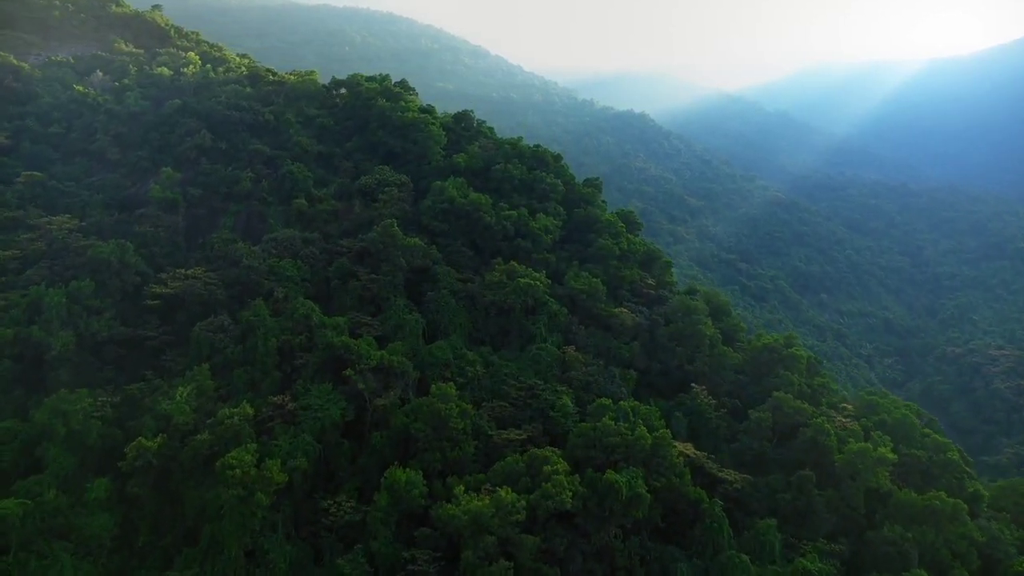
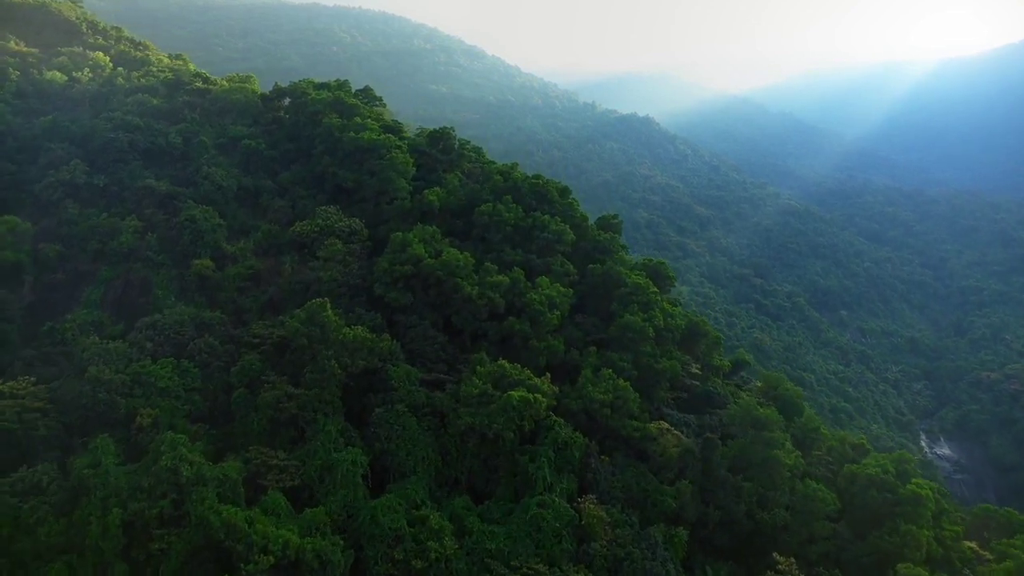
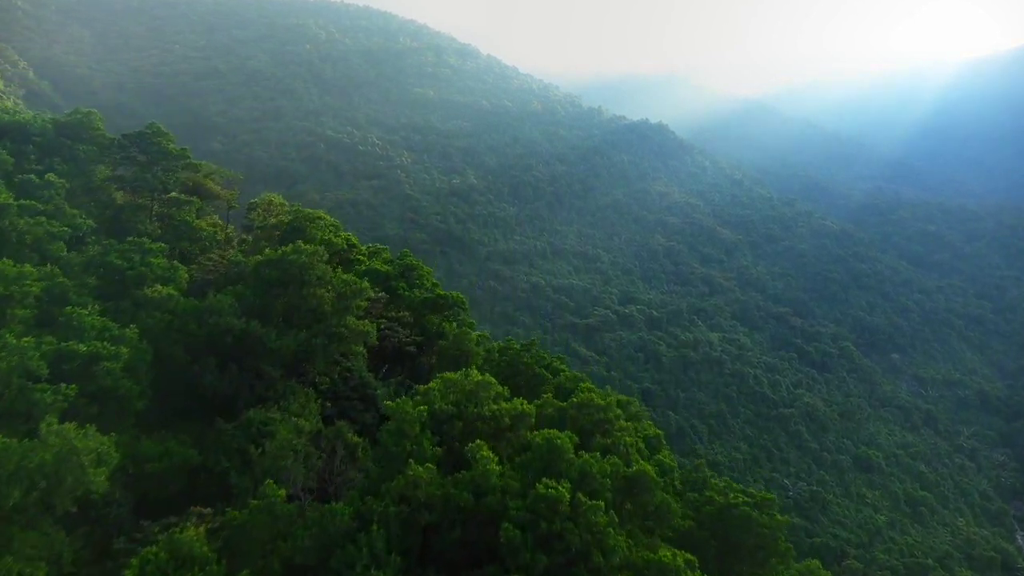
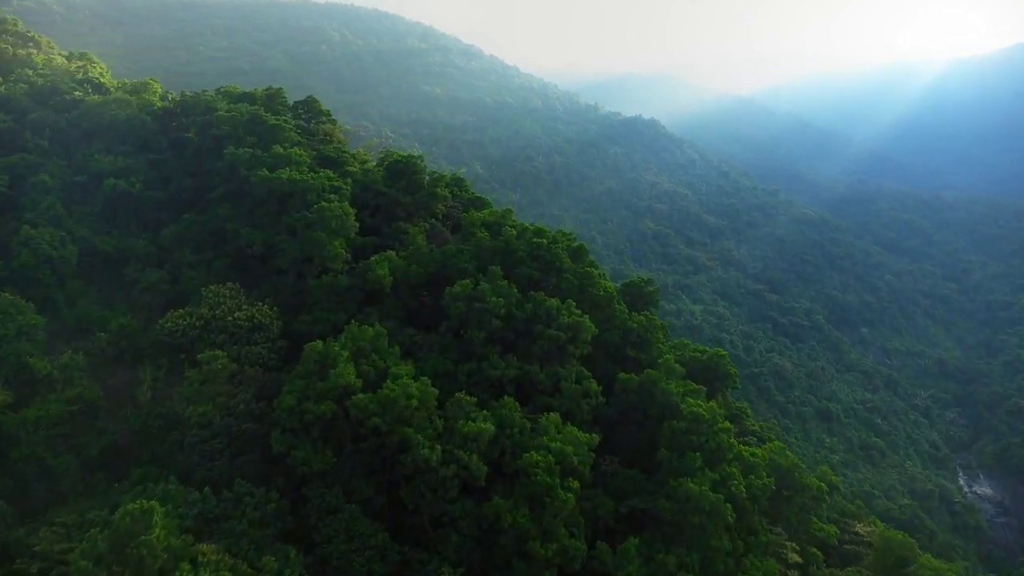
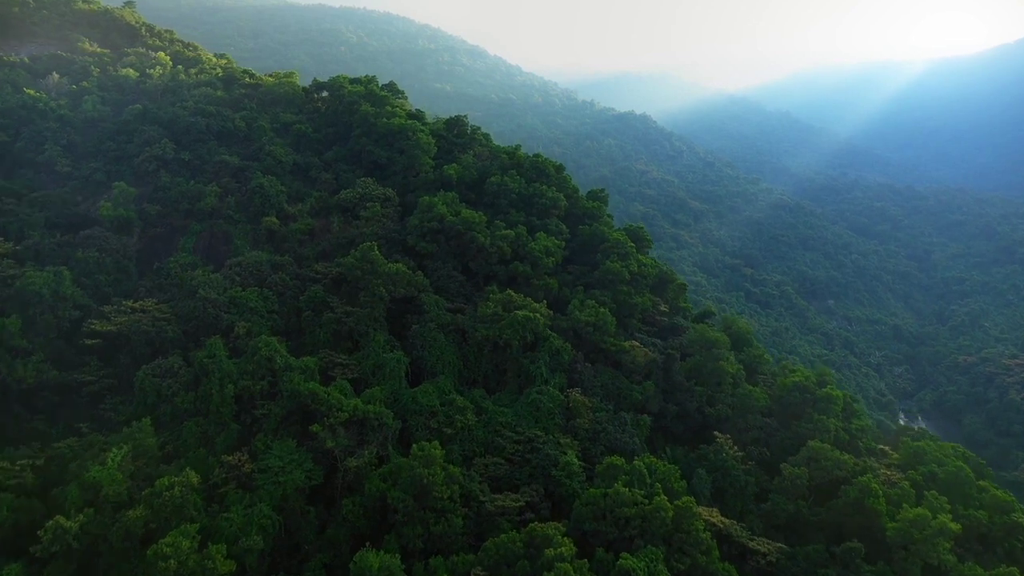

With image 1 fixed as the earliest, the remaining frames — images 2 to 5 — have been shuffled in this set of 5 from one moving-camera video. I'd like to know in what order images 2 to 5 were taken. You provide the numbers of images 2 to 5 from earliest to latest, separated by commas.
5, 2, 4, 3
